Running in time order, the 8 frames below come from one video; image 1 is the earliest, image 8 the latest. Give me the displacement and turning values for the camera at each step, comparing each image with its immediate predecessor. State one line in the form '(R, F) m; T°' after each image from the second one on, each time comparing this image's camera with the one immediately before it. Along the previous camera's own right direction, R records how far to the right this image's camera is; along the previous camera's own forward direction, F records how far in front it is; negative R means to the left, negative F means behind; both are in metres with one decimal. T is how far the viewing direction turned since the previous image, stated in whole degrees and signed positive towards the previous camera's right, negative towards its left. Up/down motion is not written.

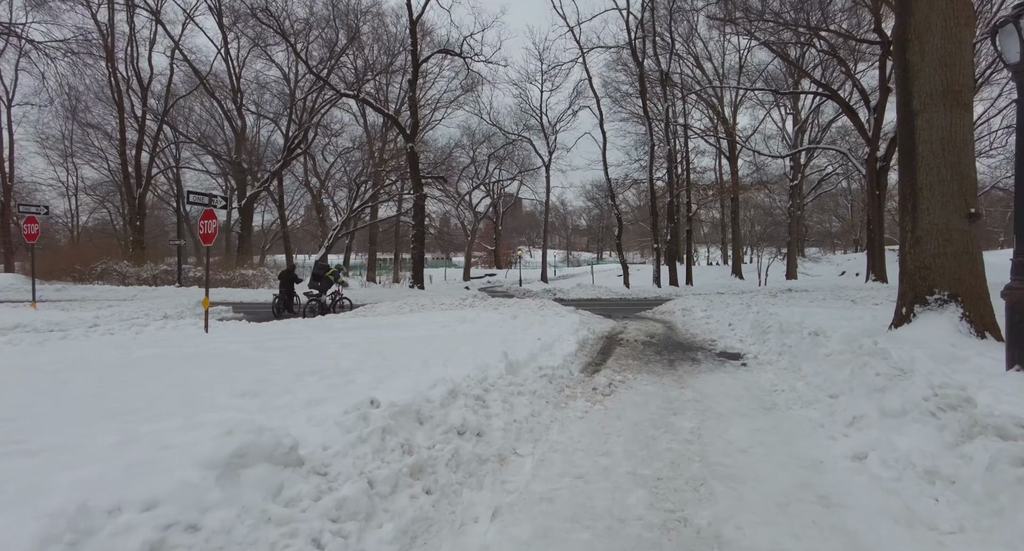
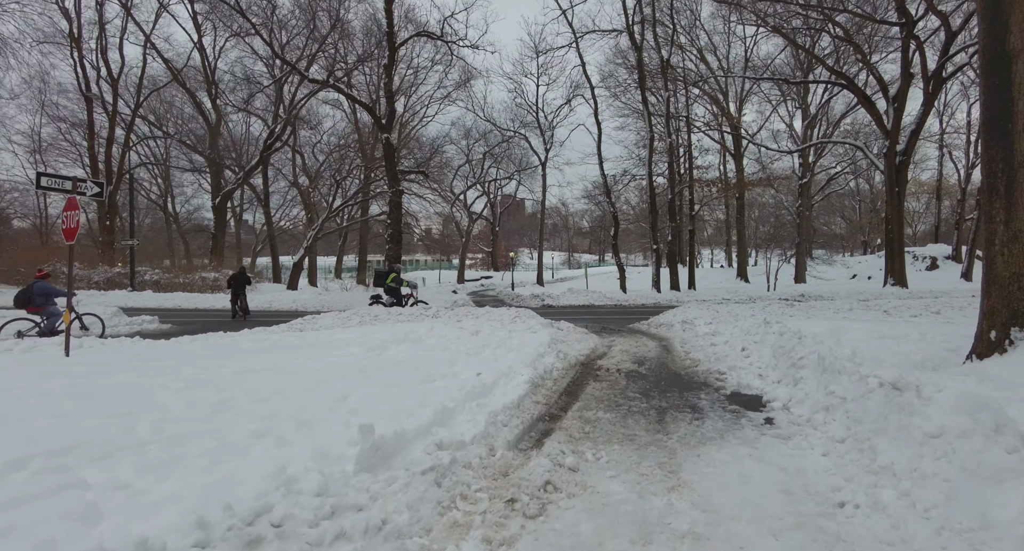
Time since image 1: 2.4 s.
(+0.9, +2.5) m; 0°
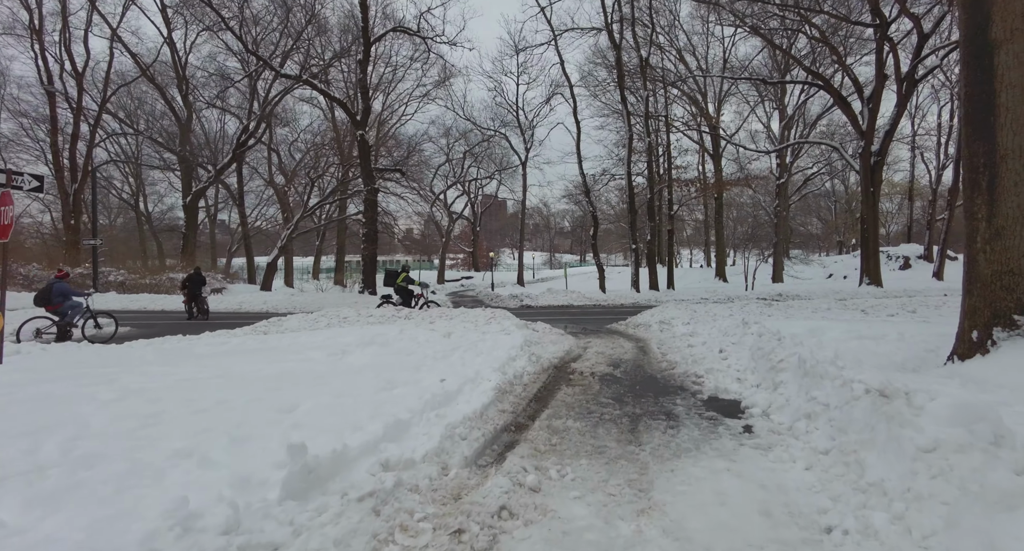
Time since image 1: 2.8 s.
(+0.2, +0.4) m; +2°
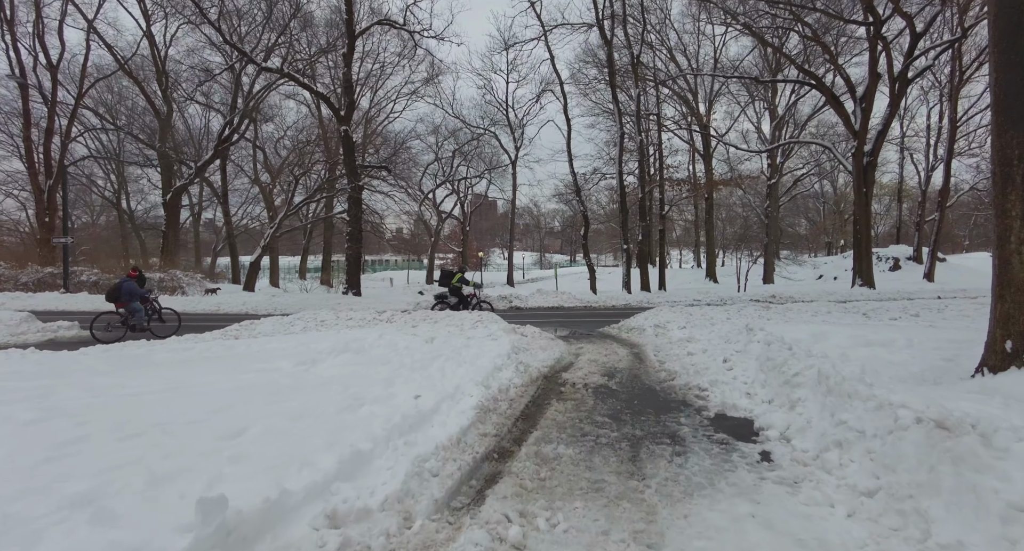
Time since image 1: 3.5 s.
(+0.1, +0.7) m; +1°
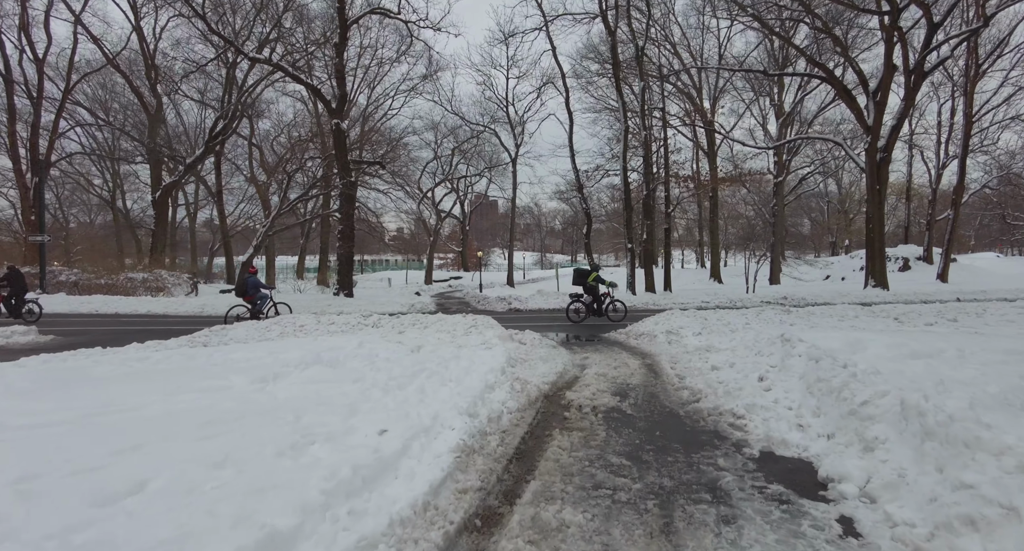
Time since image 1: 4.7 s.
(+0.1, +1.1) m; 0°
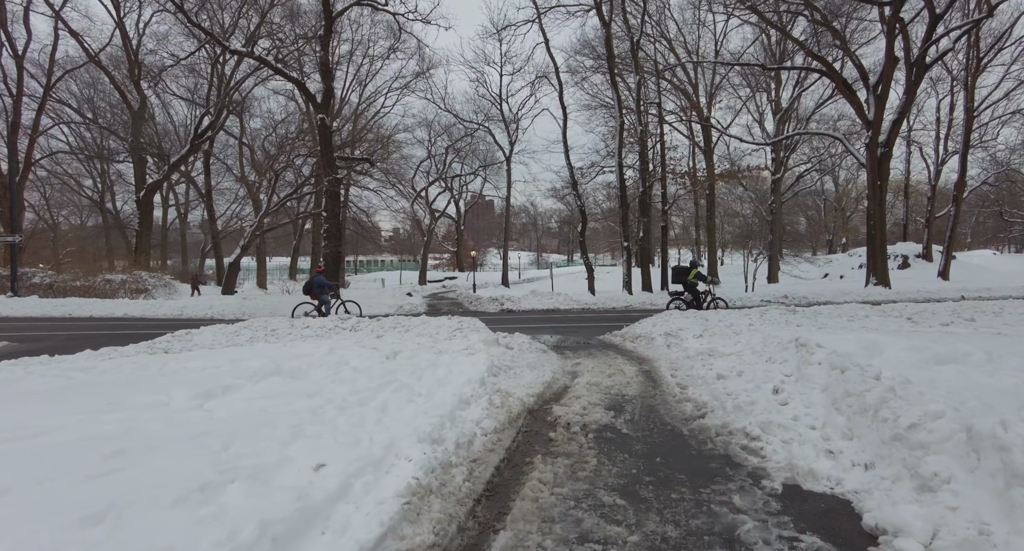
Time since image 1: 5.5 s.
(+0.2, +0.8) m; 0°
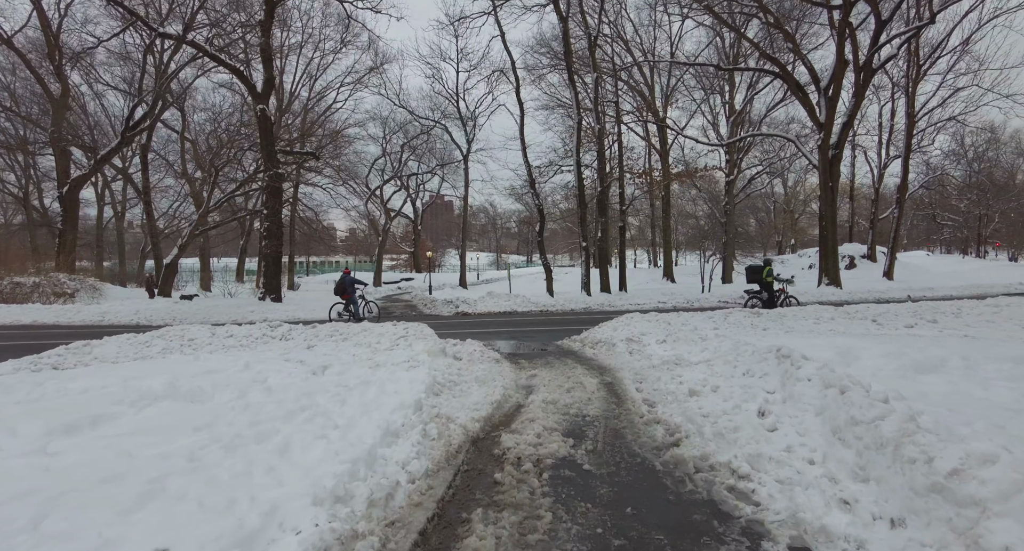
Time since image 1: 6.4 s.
(+0.2, +0.9) m; +4°
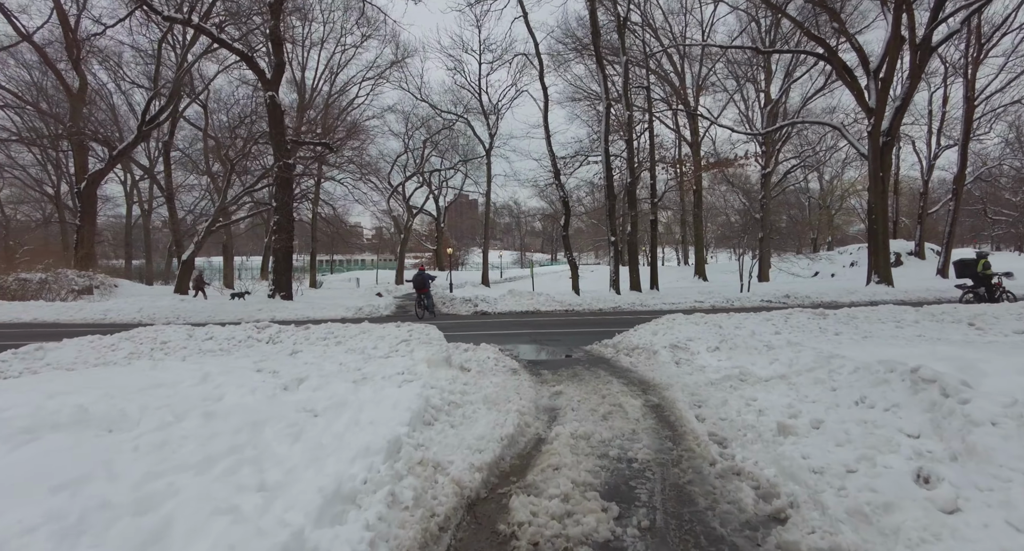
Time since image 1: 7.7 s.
(+0.1, +1.5) m; -3°
